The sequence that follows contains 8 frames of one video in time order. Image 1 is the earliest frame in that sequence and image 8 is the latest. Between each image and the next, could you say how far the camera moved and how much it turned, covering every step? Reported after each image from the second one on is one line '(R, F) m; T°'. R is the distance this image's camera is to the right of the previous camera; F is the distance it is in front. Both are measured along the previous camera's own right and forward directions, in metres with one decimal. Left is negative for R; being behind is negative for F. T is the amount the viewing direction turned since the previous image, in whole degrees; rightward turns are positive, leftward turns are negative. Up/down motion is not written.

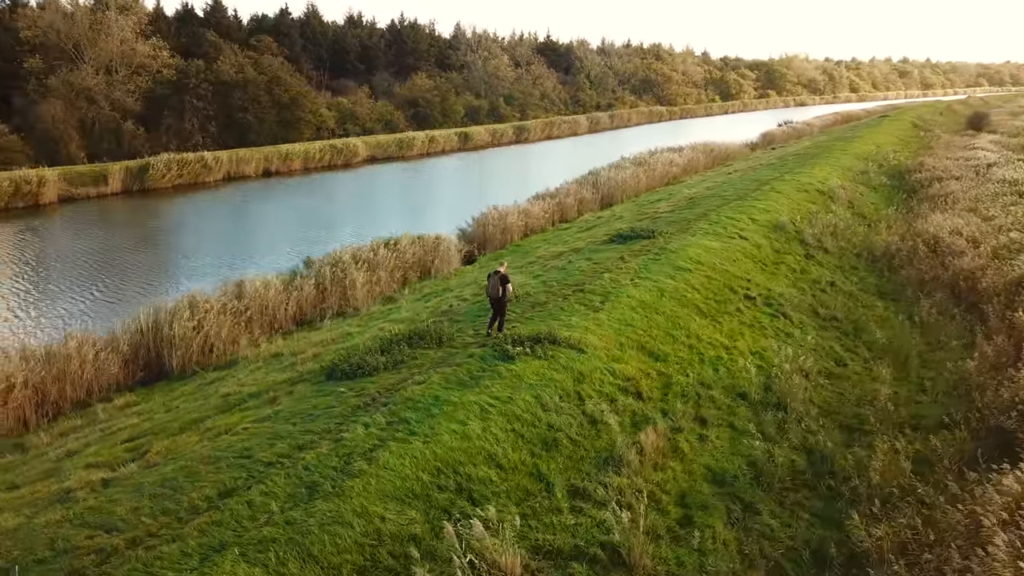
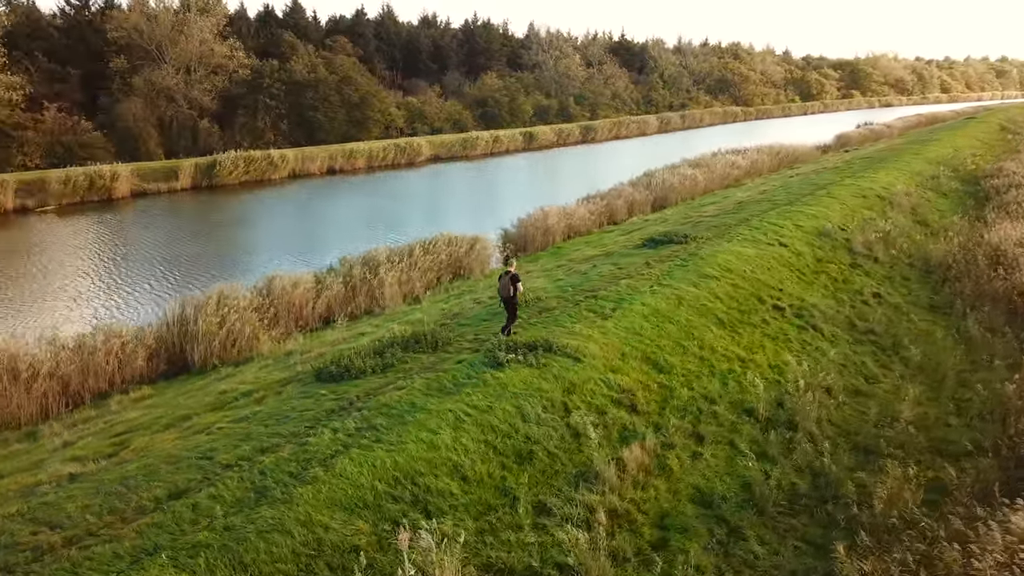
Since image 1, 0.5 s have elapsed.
(+0.8, +0.2) m; -5°
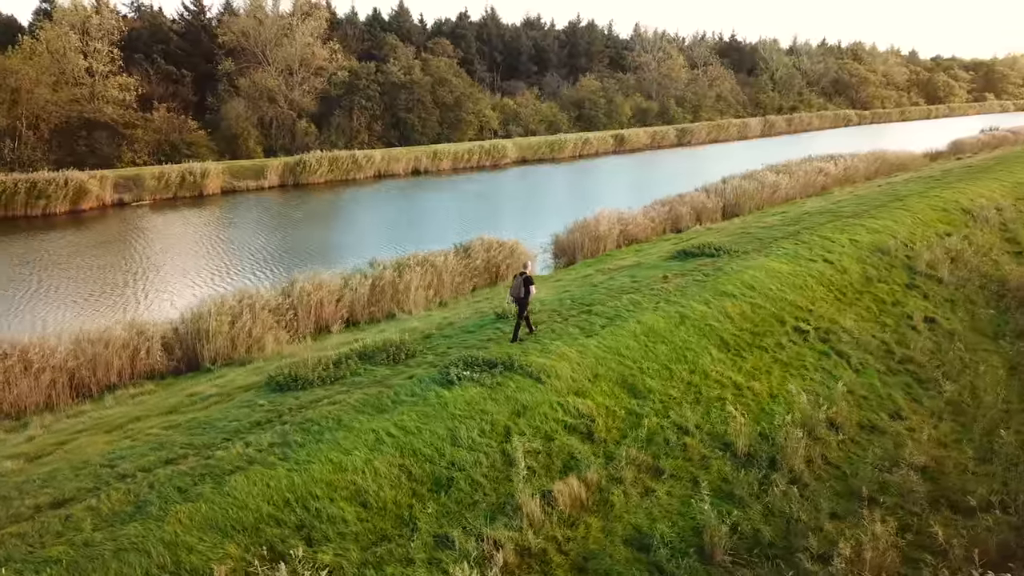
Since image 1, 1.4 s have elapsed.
(+1.4, +0.5) m; -7°
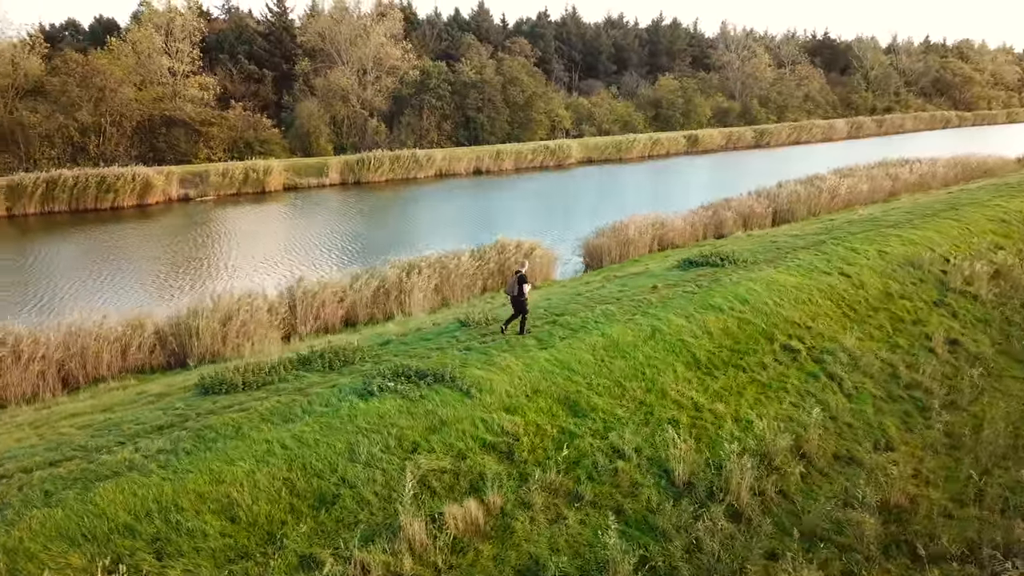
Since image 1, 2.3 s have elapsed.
(+1.5, +0.4) m; -6°
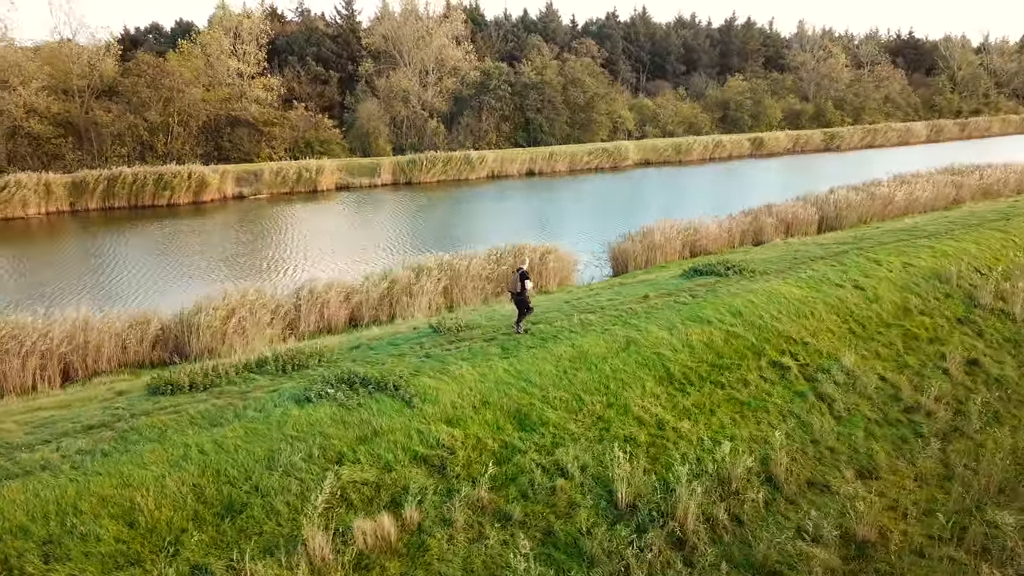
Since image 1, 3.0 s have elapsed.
(+1.2, +0.3) m; -5°
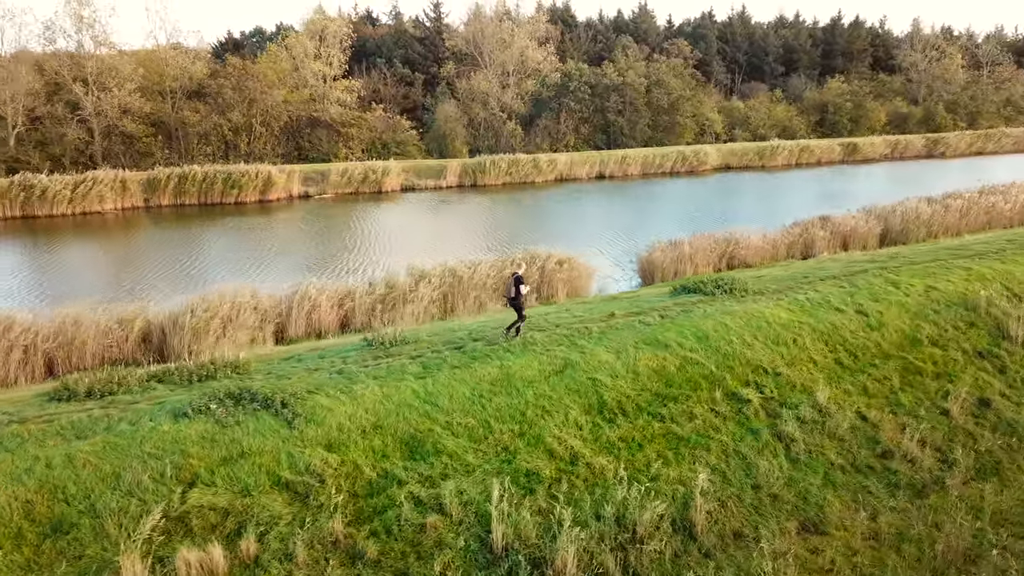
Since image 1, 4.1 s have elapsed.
(+1.8, +0.7) m; -7°
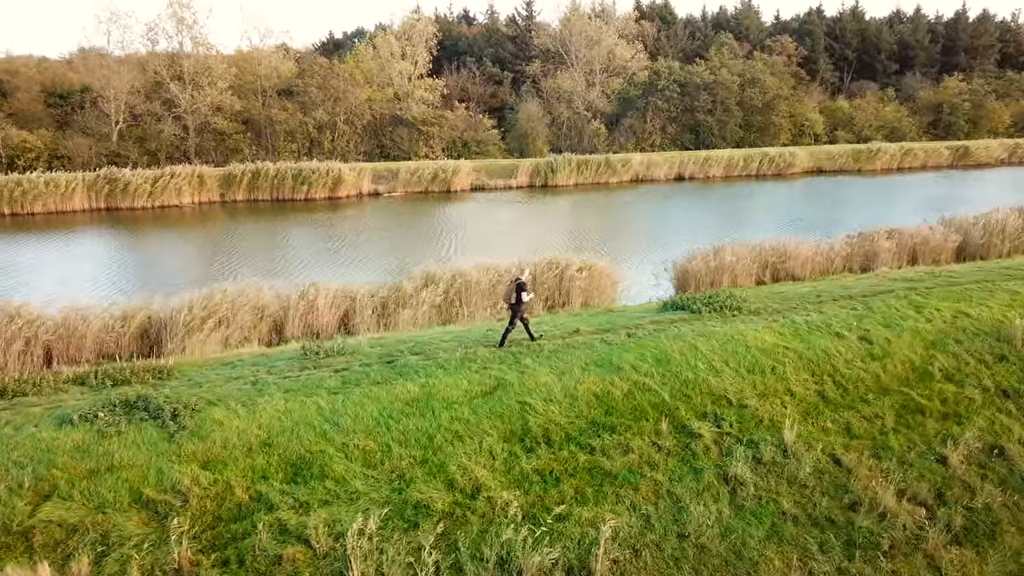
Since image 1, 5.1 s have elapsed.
(+1.7, +0.7) m; -7°
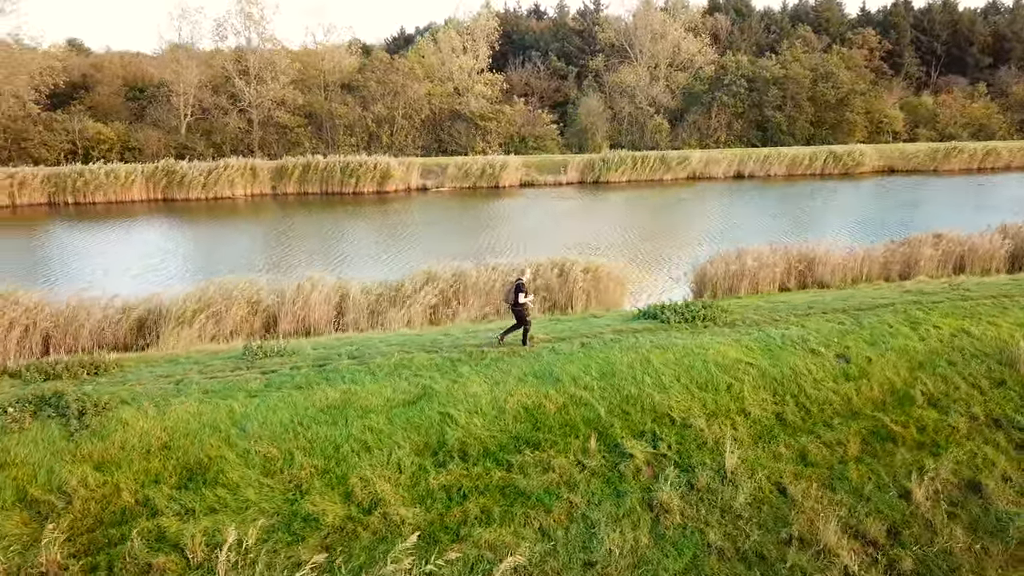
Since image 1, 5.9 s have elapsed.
(+1.4, +0.4) m; -5°
